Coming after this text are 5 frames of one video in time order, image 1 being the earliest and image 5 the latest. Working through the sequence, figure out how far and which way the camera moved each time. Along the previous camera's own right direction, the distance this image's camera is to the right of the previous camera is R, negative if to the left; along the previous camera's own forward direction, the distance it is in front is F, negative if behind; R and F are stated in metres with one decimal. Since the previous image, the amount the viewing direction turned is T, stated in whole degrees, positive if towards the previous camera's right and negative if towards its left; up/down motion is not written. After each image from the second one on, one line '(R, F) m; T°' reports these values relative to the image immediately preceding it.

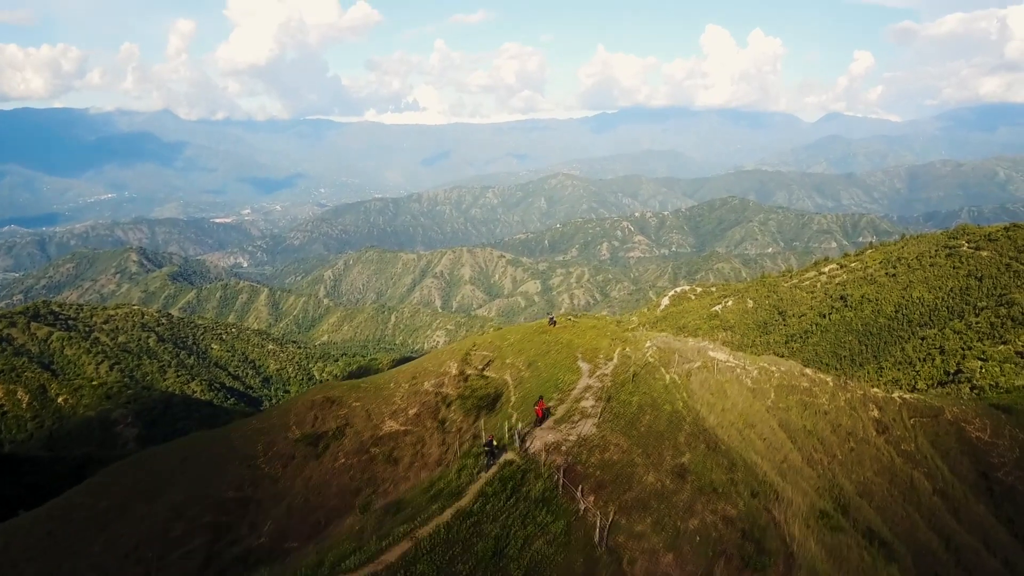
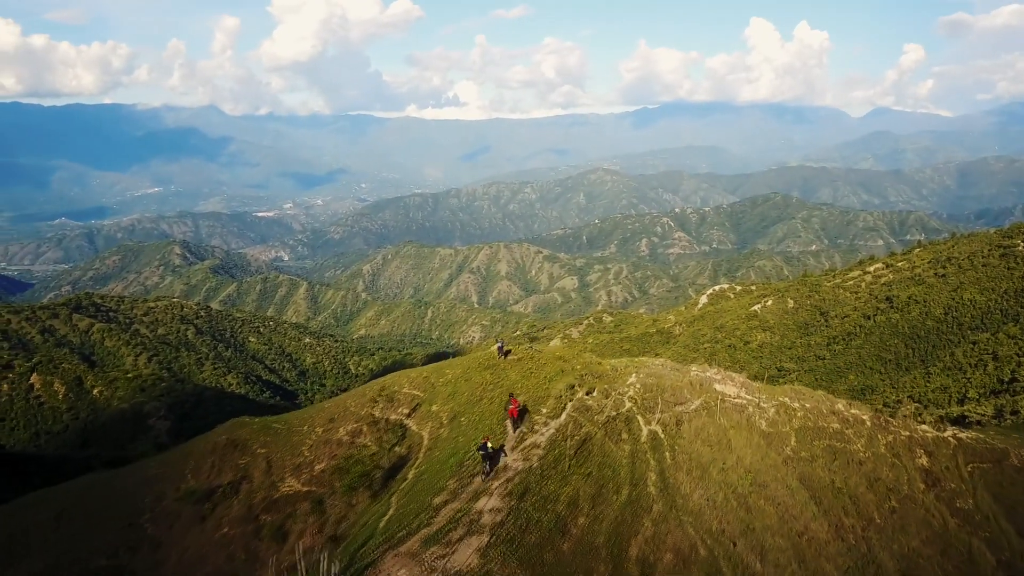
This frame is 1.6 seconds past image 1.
(+4.5, +10.4) m; -3°
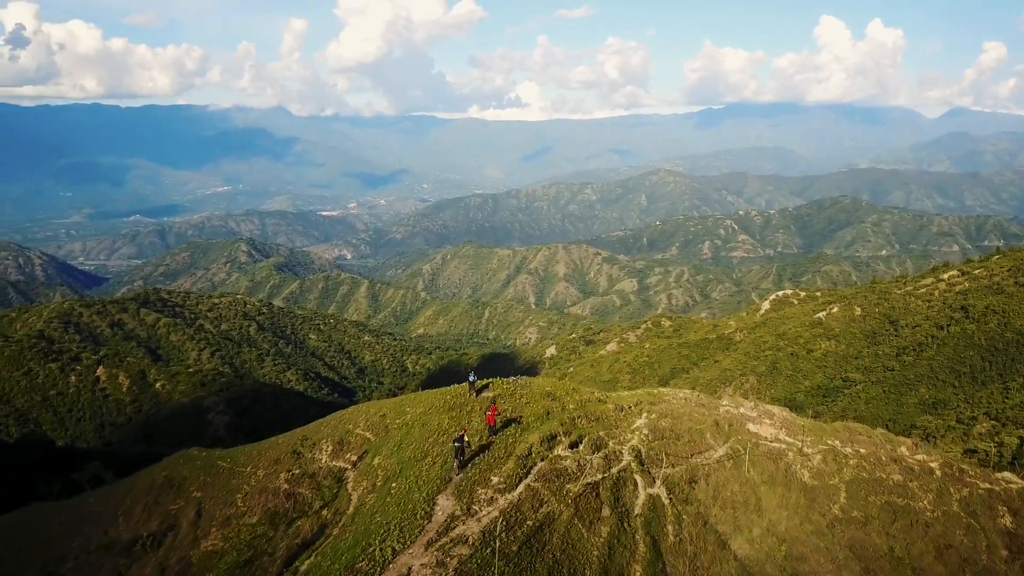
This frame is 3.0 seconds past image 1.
(+3.1, +6.9) m; -4°
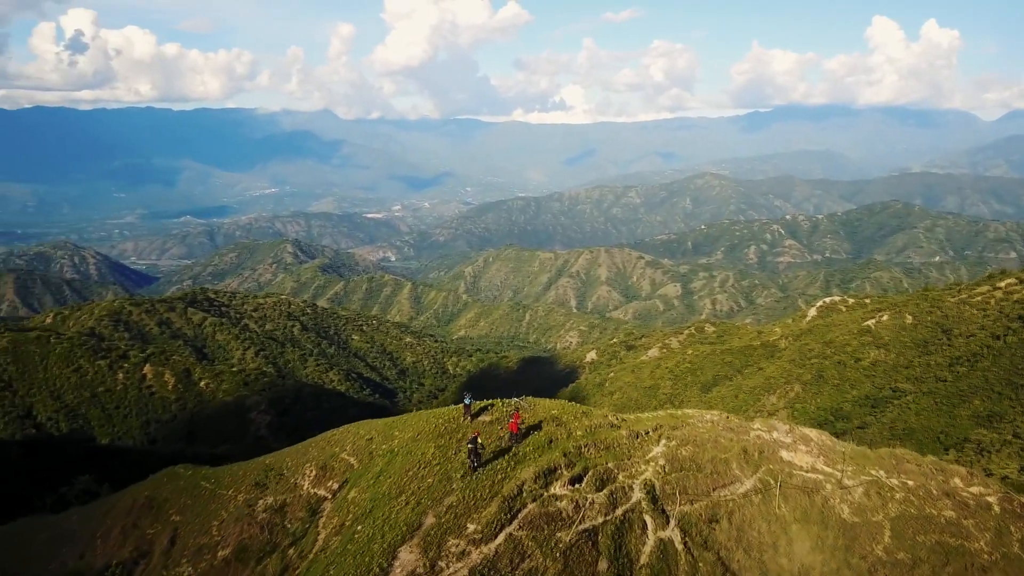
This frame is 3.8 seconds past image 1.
(+1.4, +3.0) m; -3°
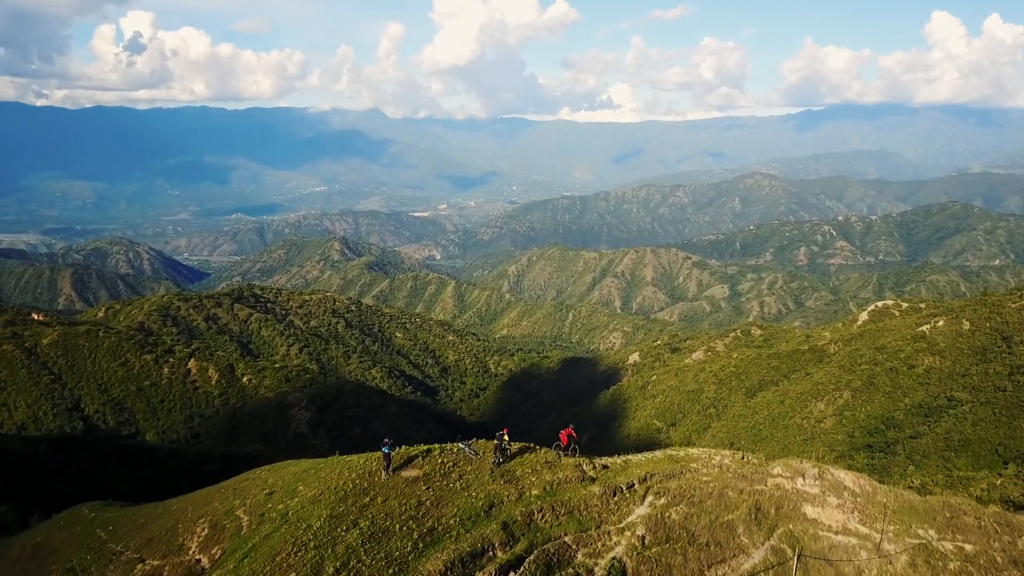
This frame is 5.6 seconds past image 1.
(+2.9, +6.1) m; -3°
